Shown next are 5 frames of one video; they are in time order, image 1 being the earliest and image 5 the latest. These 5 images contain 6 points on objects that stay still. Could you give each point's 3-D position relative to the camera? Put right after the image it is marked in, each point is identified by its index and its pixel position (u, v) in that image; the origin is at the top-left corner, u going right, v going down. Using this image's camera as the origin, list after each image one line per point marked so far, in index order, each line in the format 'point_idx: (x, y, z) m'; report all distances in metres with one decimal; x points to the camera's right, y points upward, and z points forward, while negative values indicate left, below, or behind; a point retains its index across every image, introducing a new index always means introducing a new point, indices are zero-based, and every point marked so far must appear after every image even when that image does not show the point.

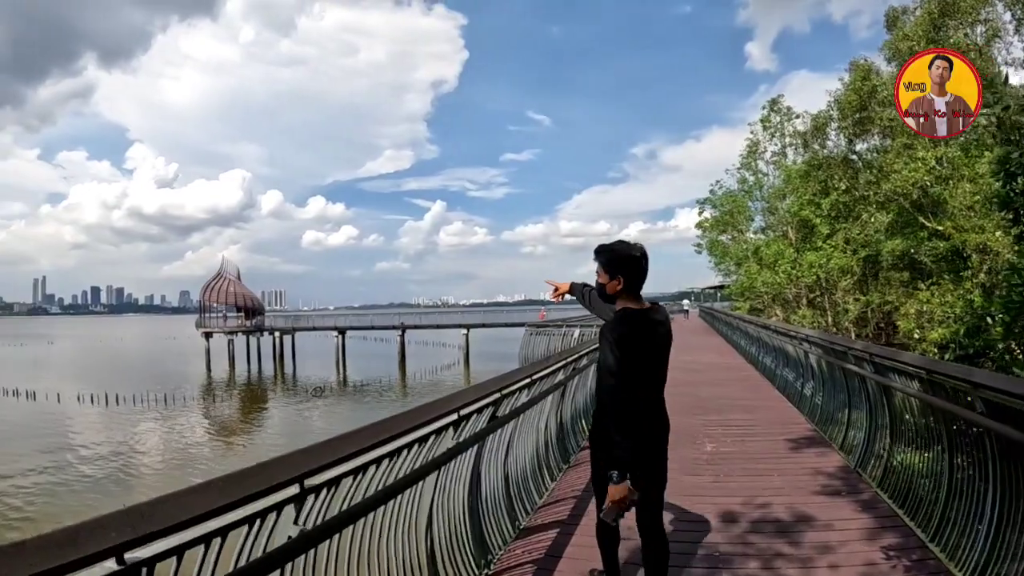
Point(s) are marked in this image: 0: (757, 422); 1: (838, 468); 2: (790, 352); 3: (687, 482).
0: (+2.8, -1.5, +7.5) m
1: (+2.8, -1.6, +5.7) m
2: (+4.0, -0.9, +9.3) m
3: (+1.4, -1.6, +5.4) m
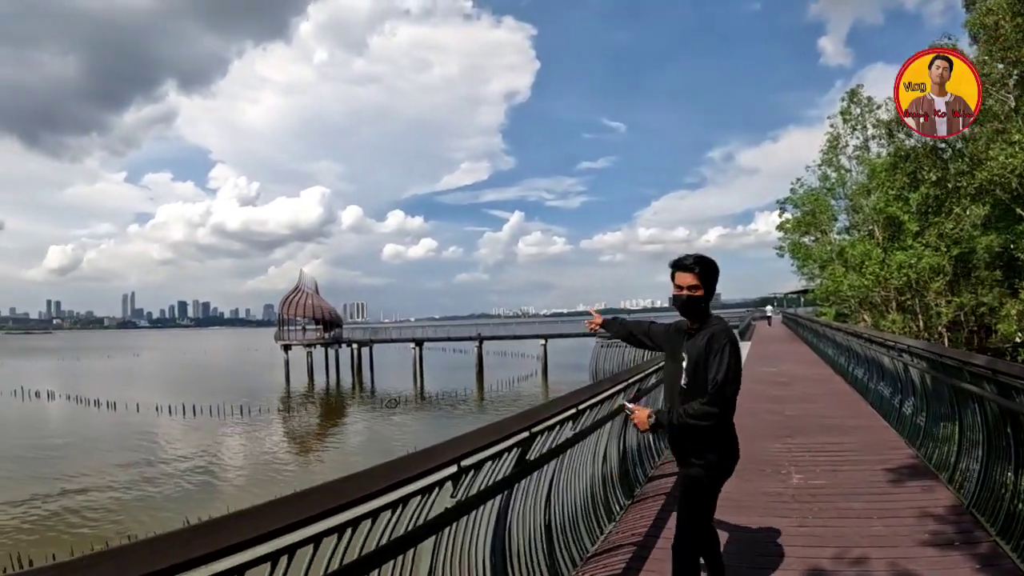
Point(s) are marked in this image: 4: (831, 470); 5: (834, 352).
0: (+3.4, -1.6, +6.7) m
1: (+3.2, -1.6, +4.9) m
2: (+4.7, -1.0, +8.3) m
3: (+1.8, -1.7, +4.6) m
4: (+2.8, -1.6, +5.8) m
5: (+7.8, -1.5, +15.8) m
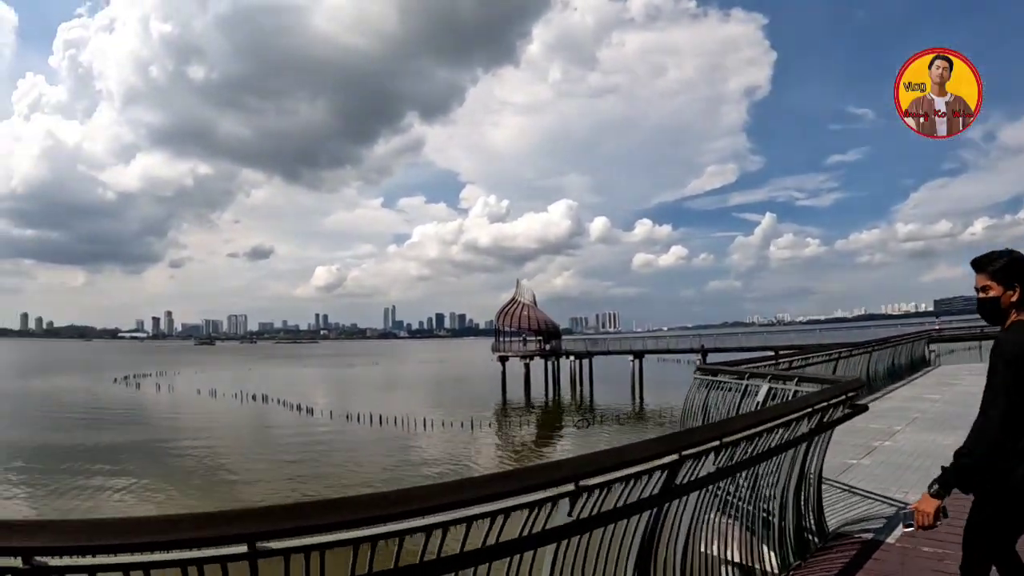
0: (+2.4, -1.6, +2.9) m
1: (+1.6, -1.6, +1.2) m
2: (+4.1, -0.9, +4.1) m
3: (+0.2, -1.6, +1.5) m
4: (+1.6, -1.6, +2.3) m
5: (+9.5, -1.5, +10.1) m
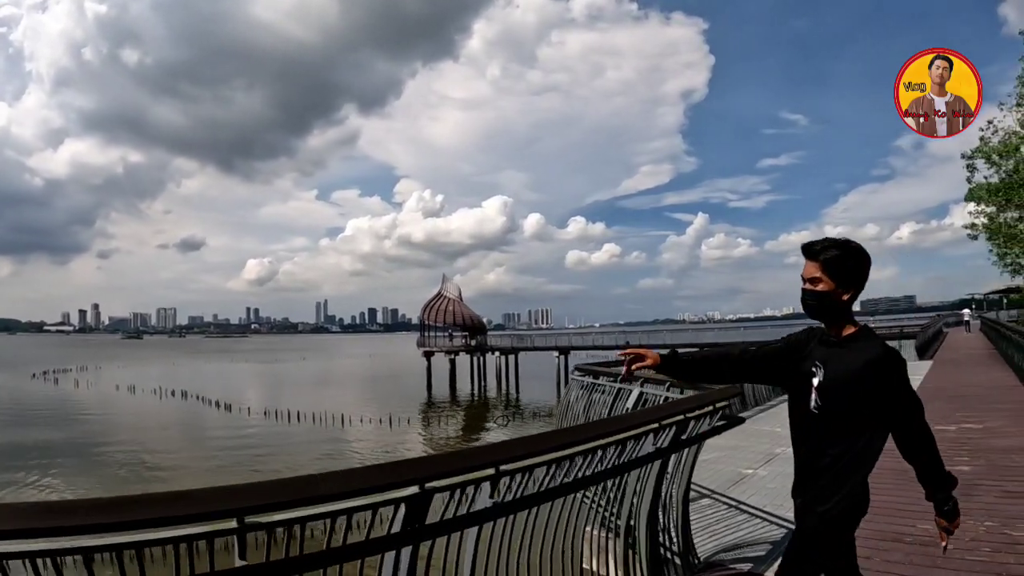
0: (+2.9, -1.6, +3.6) m
1: (+2.3, -1.6, +1.9) m
2: (+4.6, -0.9, +5.0) m
3: (+0.9, -1.7, +2.0) m
4: (+2.1, -1.6, +2.9) m
5: (+9.3, -1.5, +11.5) m
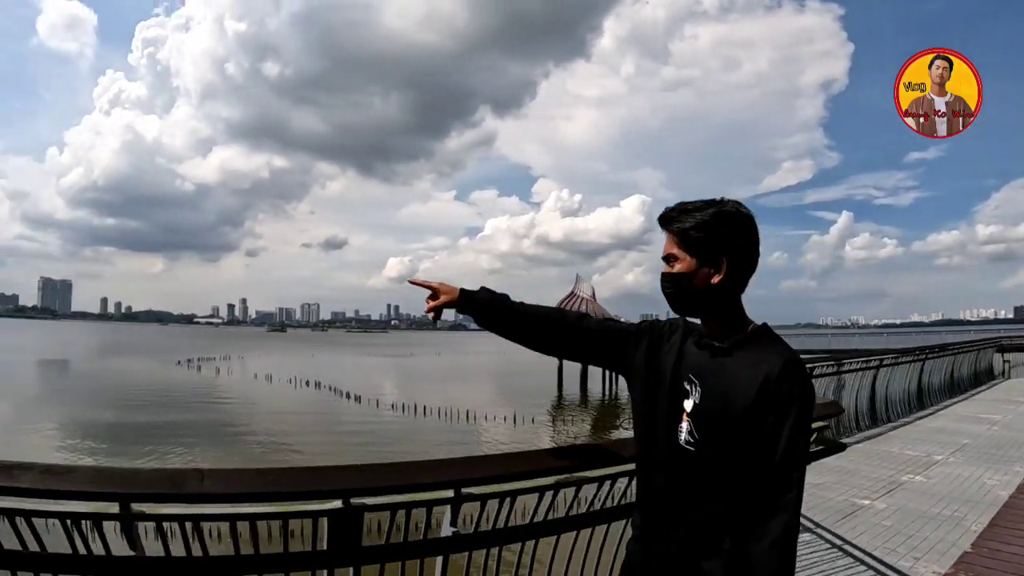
0: (+1.8, -1.7, +2.2) m
1: (+0.9, -1.7, +0.6) m
2: (+3.7, -1.1, +3.2) m
3: (-0.5, -1.7, +1.0) m
4: (+0.9, -1.7, +1.7) m
5: (+9.7, -1.7, +8.7) m
